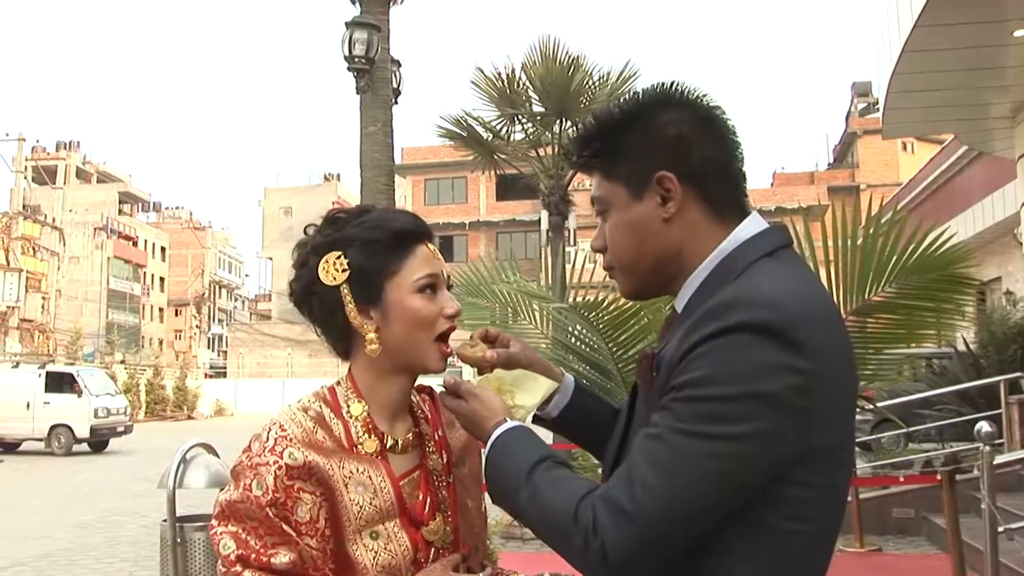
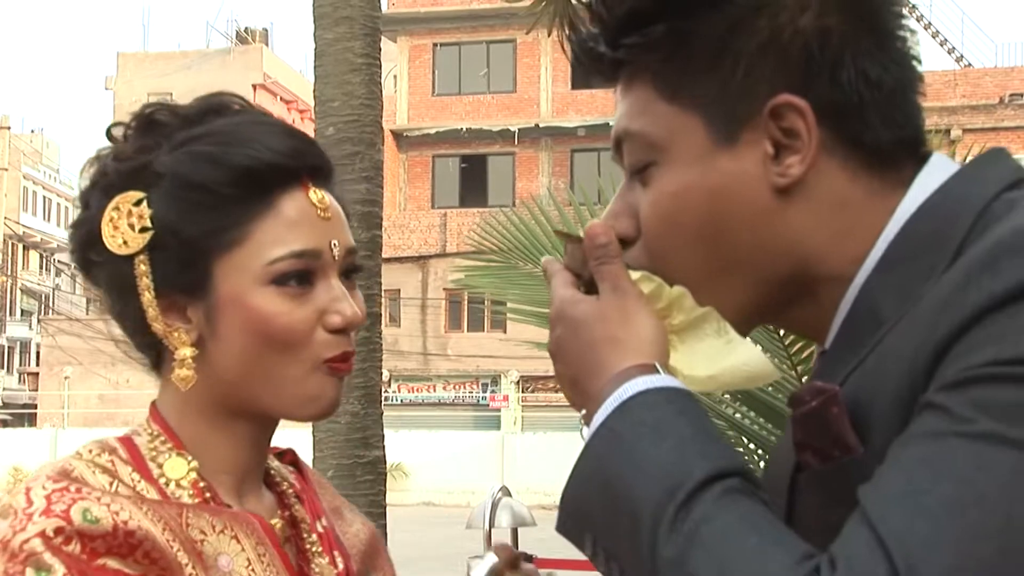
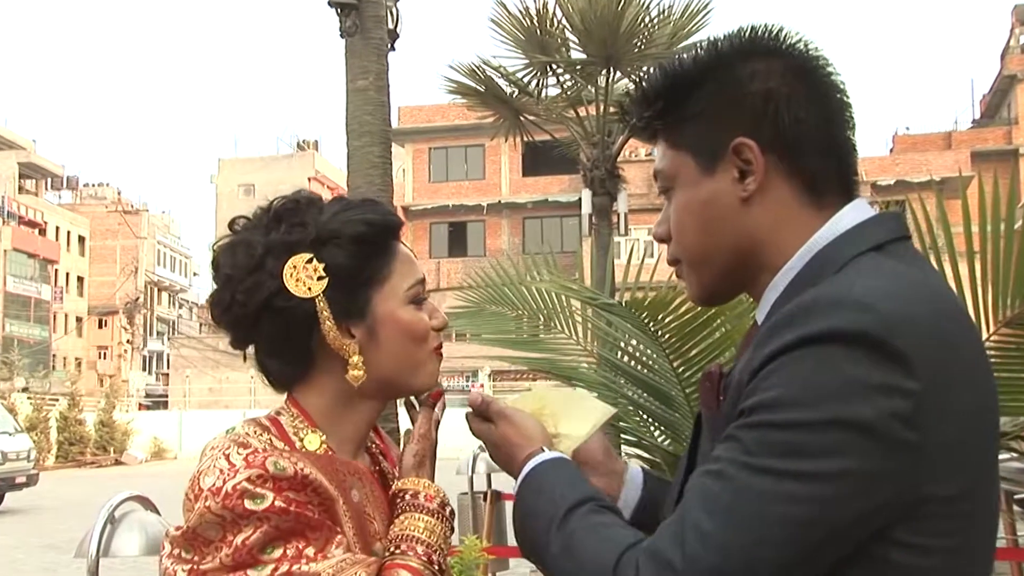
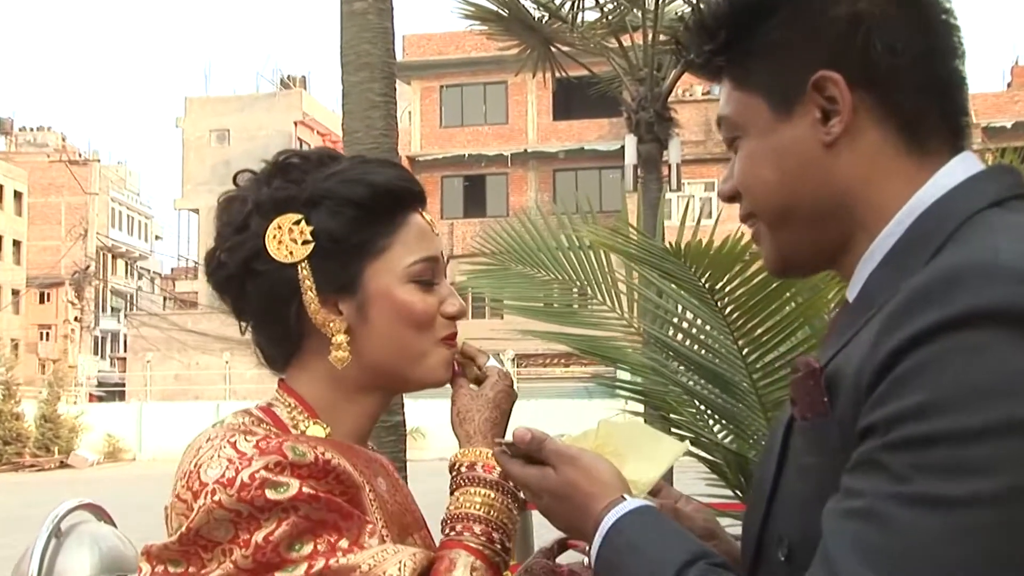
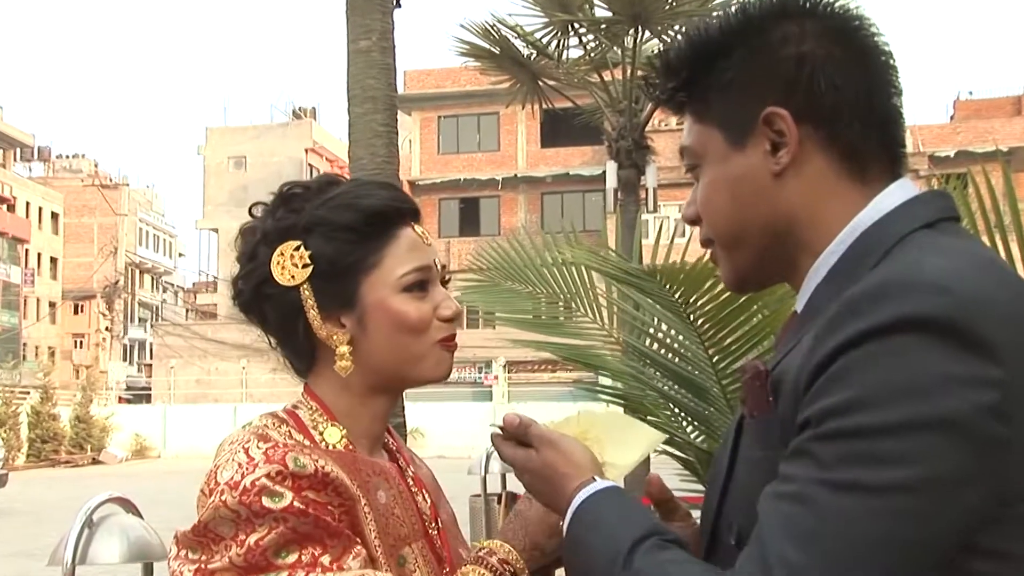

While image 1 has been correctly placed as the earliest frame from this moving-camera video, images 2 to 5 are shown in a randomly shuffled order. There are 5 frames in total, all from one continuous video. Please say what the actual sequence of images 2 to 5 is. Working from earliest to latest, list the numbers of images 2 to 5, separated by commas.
3, 5, 4, 2
